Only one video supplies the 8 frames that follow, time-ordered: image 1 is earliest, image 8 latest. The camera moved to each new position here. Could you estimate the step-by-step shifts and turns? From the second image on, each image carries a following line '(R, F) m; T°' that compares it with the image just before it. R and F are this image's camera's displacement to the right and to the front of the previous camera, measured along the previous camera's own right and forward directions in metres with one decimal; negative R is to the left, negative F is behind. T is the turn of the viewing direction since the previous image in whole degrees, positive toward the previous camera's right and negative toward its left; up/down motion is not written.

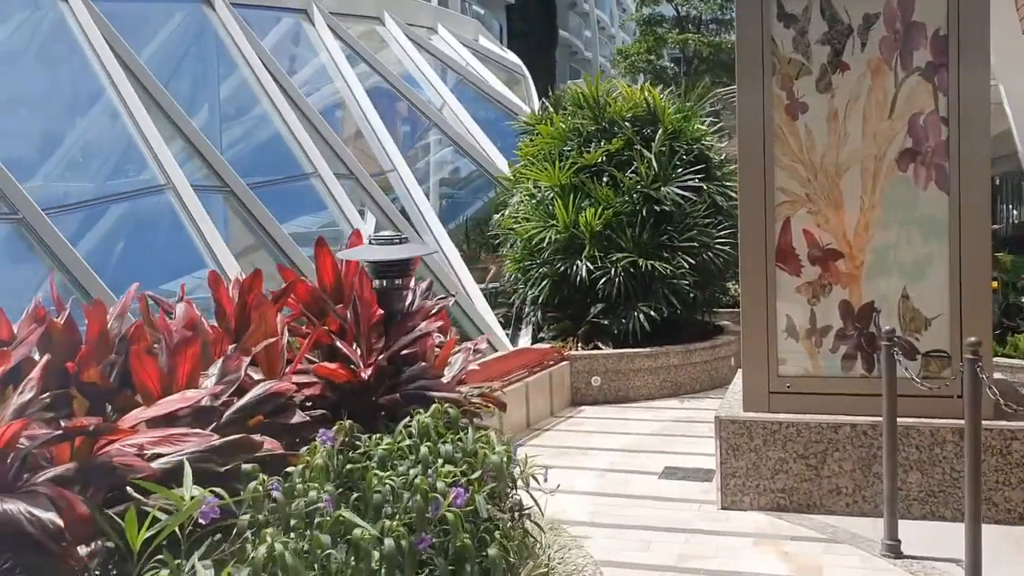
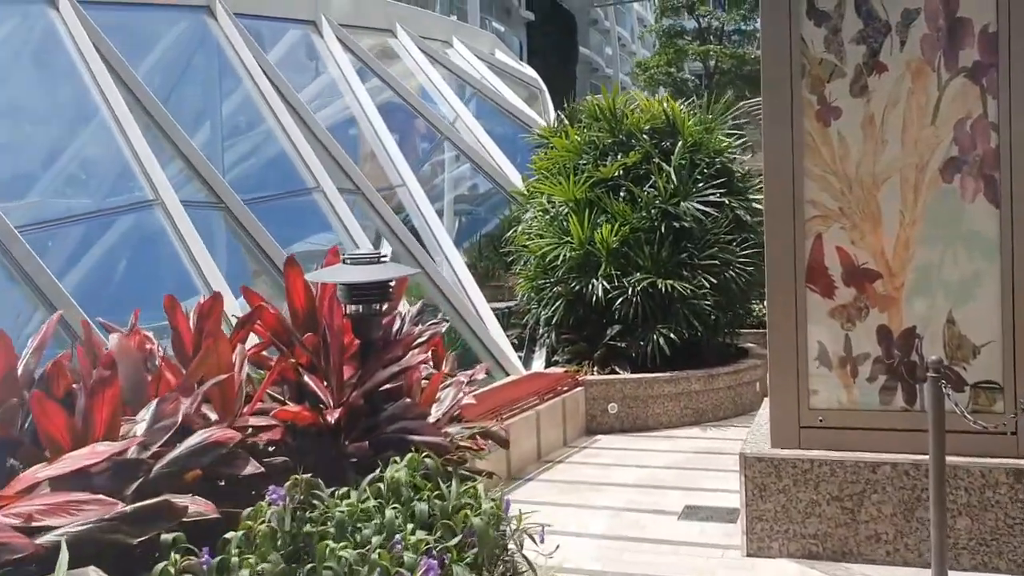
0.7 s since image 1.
(+0.1, +0.4) m; -1°
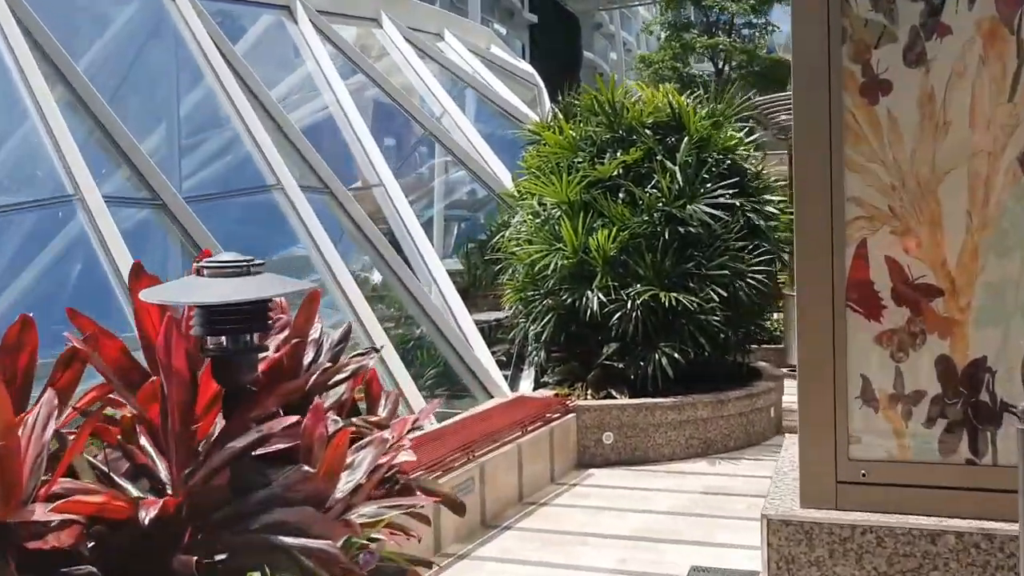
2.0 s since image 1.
(+0.1, +0.9) m; 0°
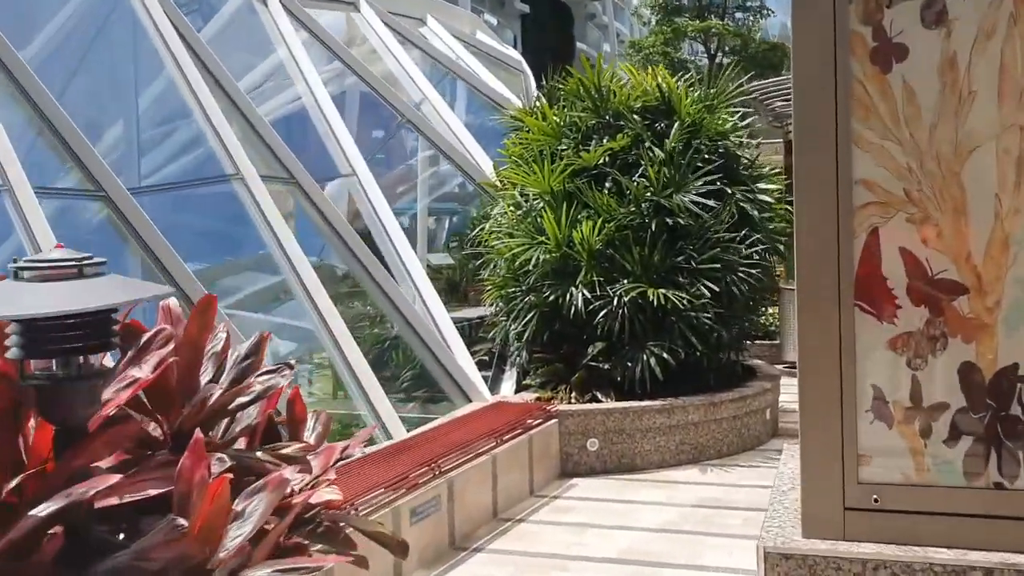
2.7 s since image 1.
(+0.1, +0.4) m; 0°
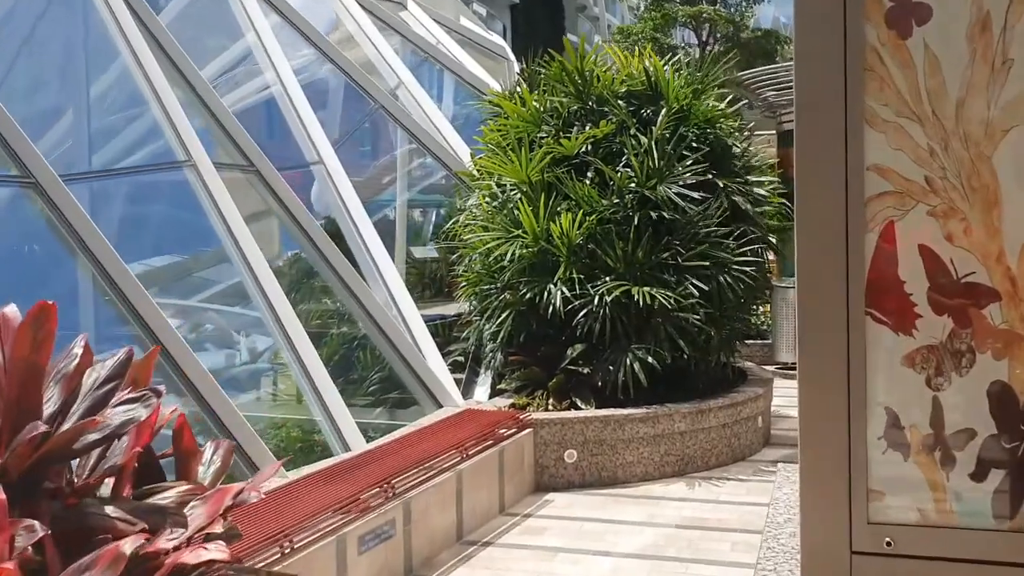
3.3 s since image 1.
(+0.1, +0.4) m; 0°
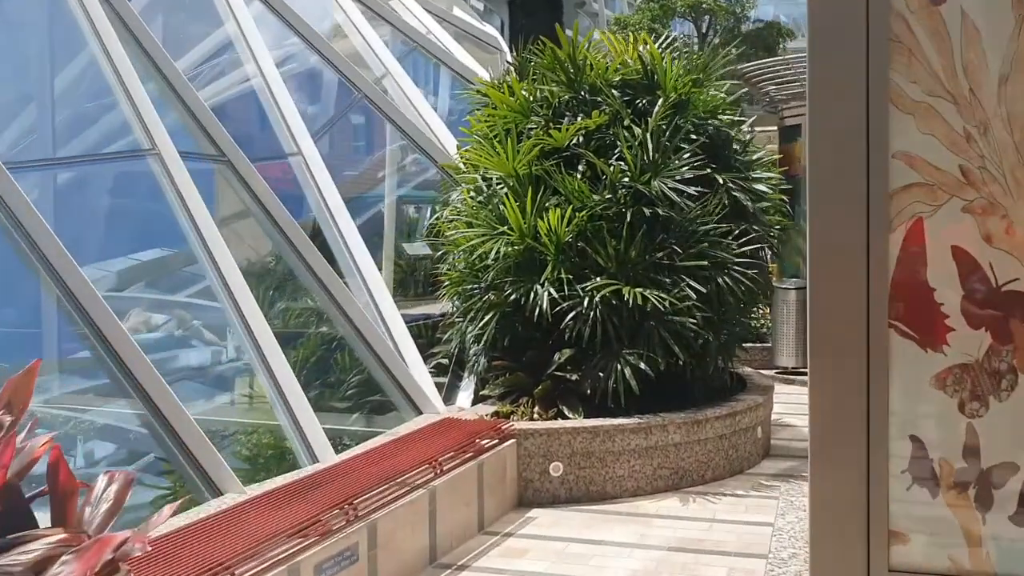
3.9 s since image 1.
(+0.1, +0.4) m; 0°
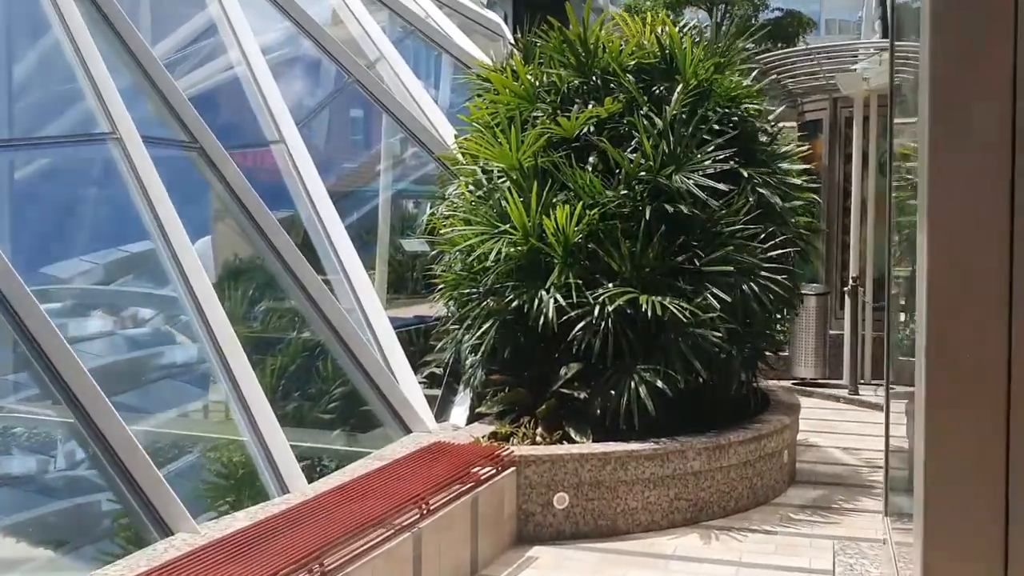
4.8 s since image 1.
(0.0, +0.6) m; 0°
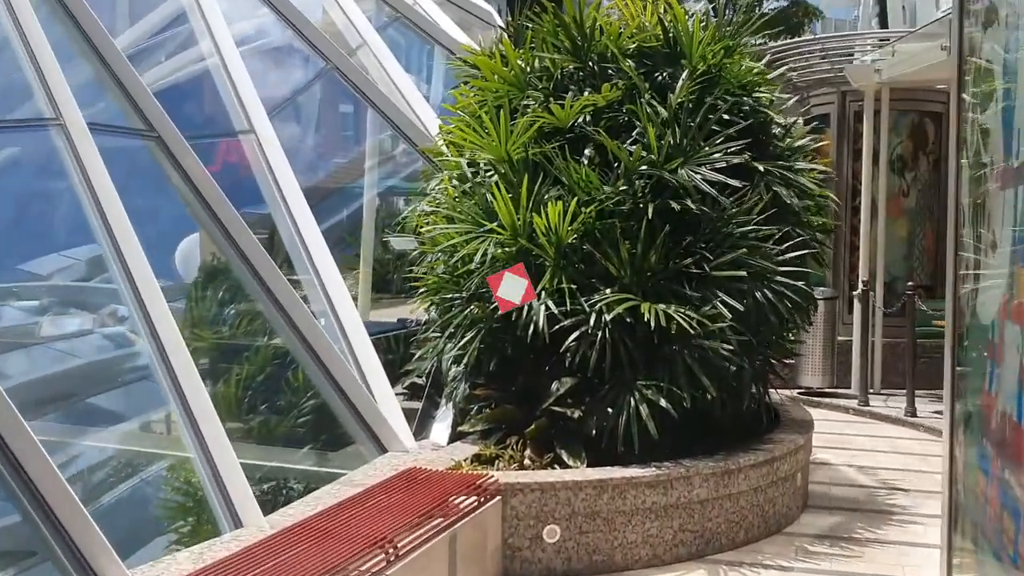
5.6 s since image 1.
(0.0, +0.5) m; 0°
